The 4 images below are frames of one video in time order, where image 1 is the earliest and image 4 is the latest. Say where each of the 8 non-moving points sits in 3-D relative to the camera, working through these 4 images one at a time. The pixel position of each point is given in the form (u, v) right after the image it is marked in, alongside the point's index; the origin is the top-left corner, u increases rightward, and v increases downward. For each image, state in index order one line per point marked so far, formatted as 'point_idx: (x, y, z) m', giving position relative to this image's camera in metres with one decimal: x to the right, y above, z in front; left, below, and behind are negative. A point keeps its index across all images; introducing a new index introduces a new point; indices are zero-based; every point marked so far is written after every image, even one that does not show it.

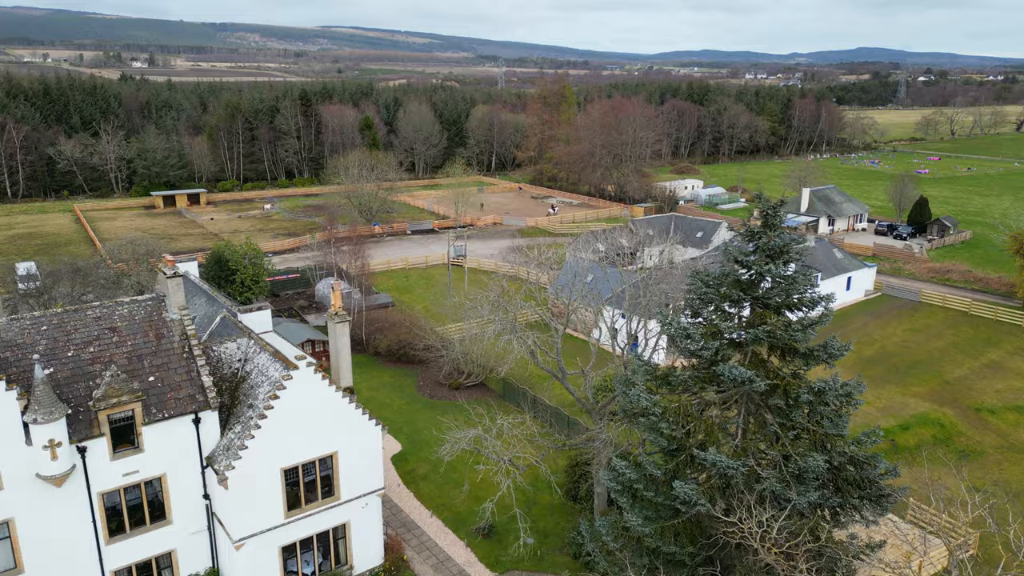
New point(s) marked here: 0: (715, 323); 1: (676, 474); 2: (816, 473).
0: (+4.6, -0.8, +17.0) m
1: (+3.7, -4.2, +16.7) m
2: (+6.1, -3.7, +14.9) m
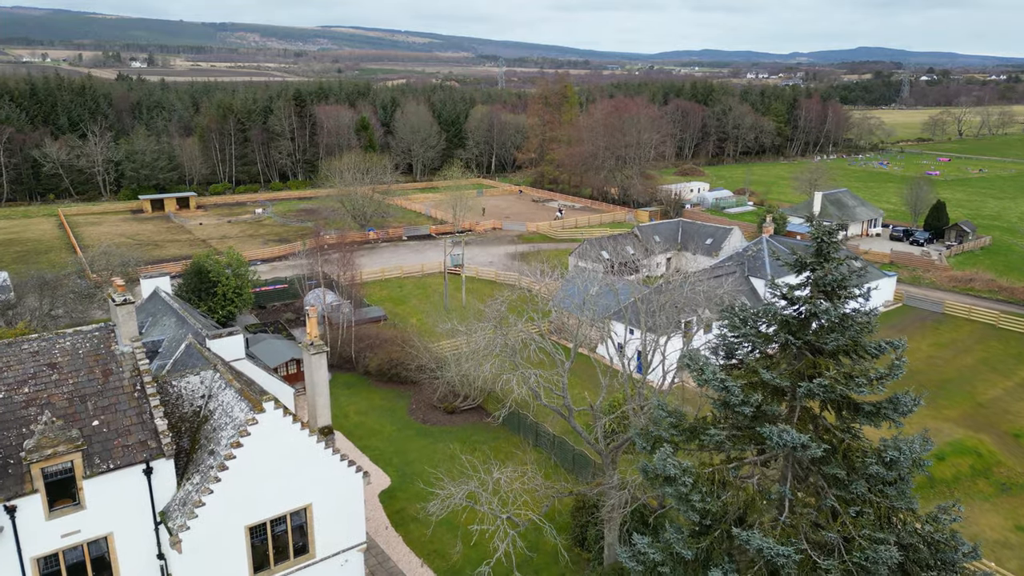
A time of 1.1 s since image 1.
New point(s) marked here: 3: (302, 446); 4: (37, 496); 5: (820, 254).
0: (+4.6, -1.6, +14.1) m
1: (+3.7, -4.9, +13.8) m
2: (+6.1, -4.4, +12.0) m
3: (-5.5, -4.1, +19.6) m
4: (-11.0, -4.8, +17.2) m
5: (+5.5, +0.6, +13.4) m
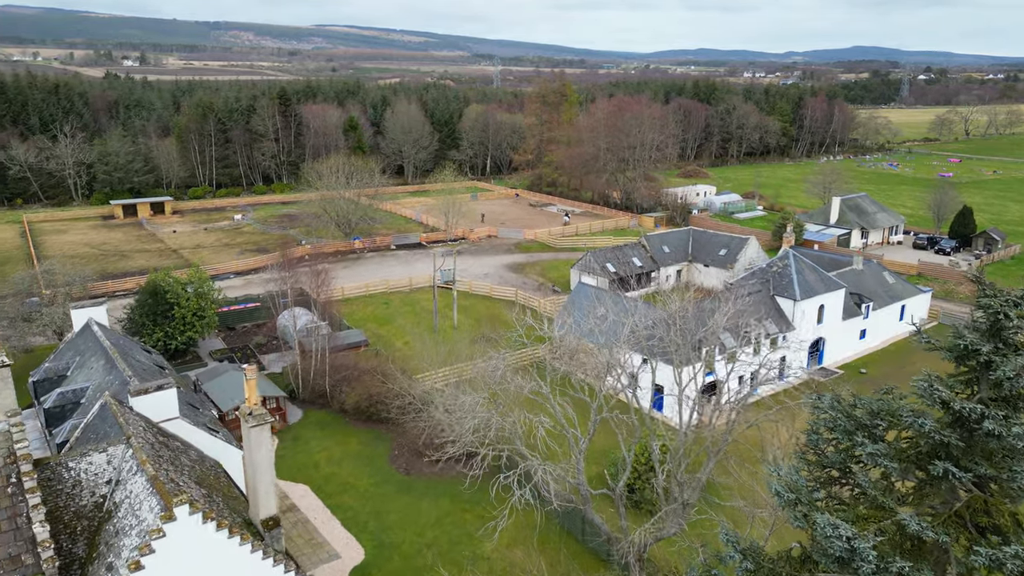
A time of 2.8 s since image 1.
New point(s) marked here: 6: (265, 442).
0: (+4.6, -2.7, +9.3) m
1: (+3.7, -6.1, +9.0) m
2: (+6.1, -5.6, +7.2) m
3: (-5.5, -5.3, +14.7) m
4: (-11.0, -6.0, +12.3) m
5: (+5.5, -0.6, +8.5) m
6: (-5.5, -3.4, +16.7) m
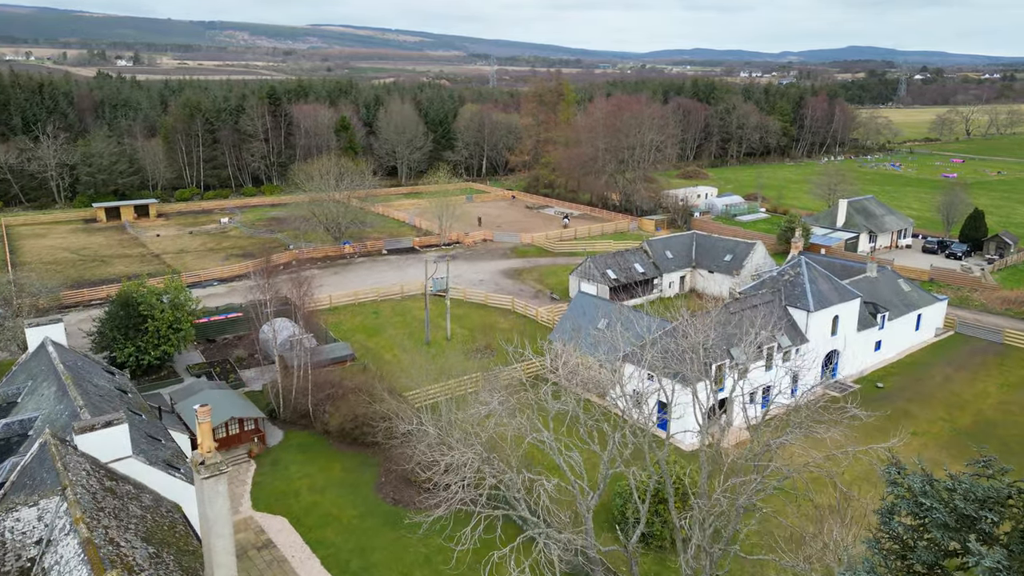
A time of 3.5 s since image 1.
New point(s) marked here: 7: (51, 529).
0: (+4.6, -3.2, +7.0) m
1: (+3.7, -6.6, +6.7) m
2: (+6.1, -6.1, +5.0) m
3: (-5.6, -5.8, +12.3) m
4: (-11.1, -6.5, +9.9) m
5: (+5.5, -1.1, +6.3) m
6: (-5.6, -3.9, +14.3) m
7: (-8.9, -4.6, +14.3) m
